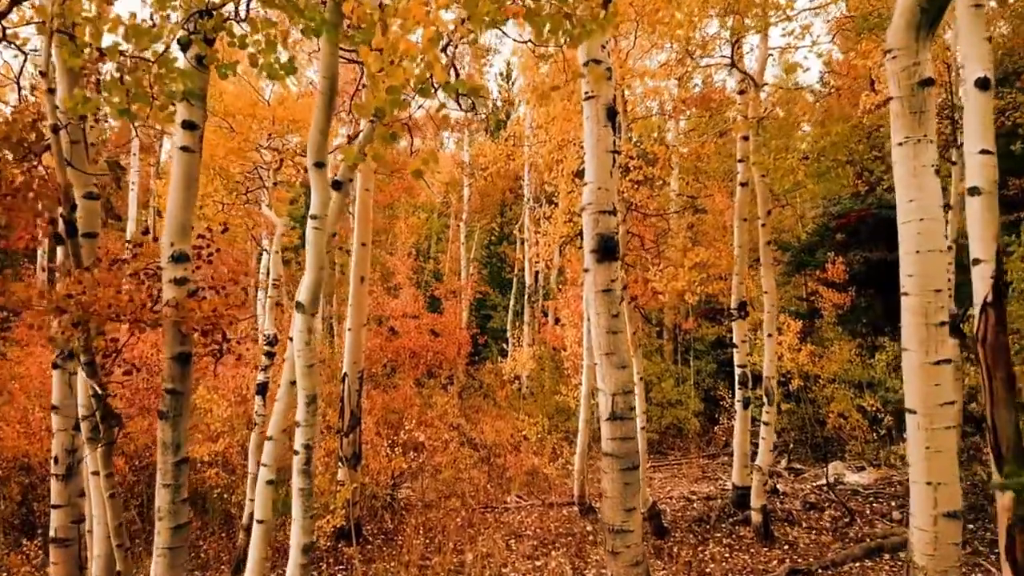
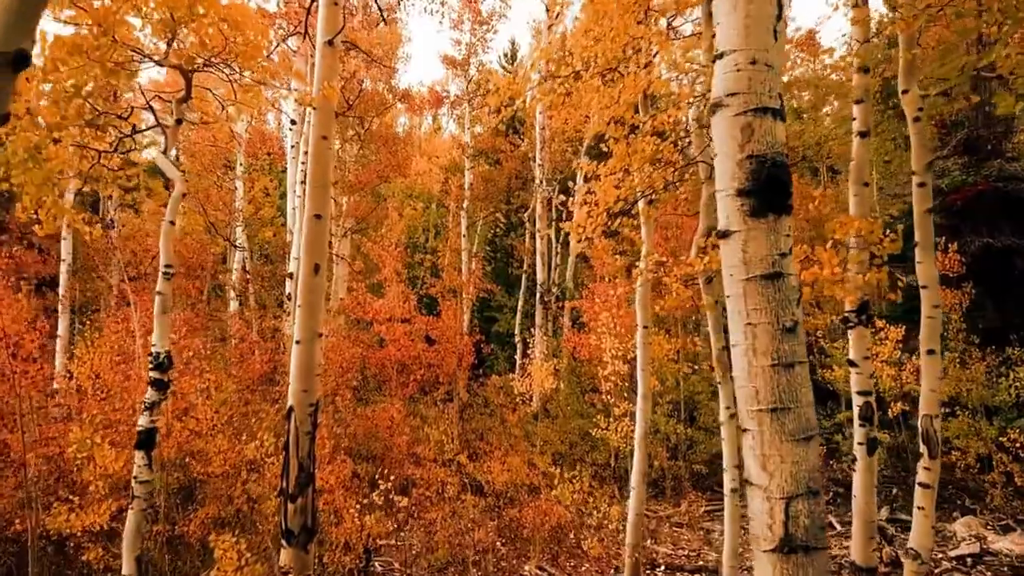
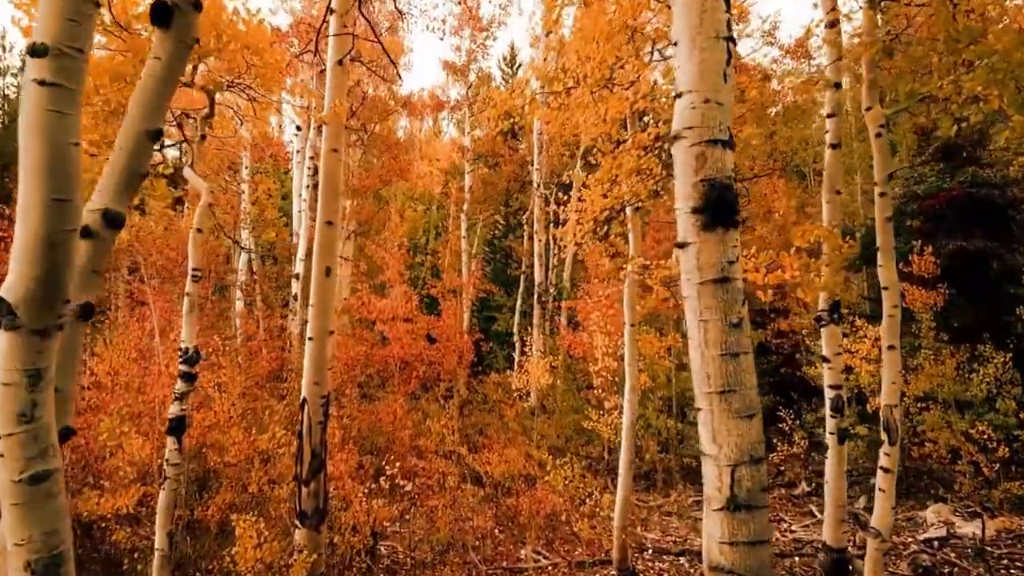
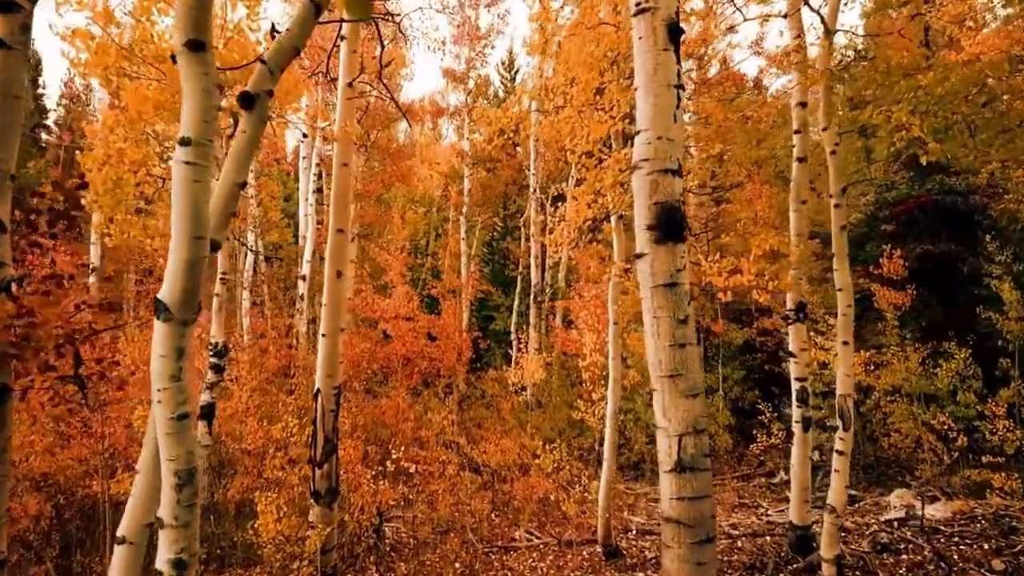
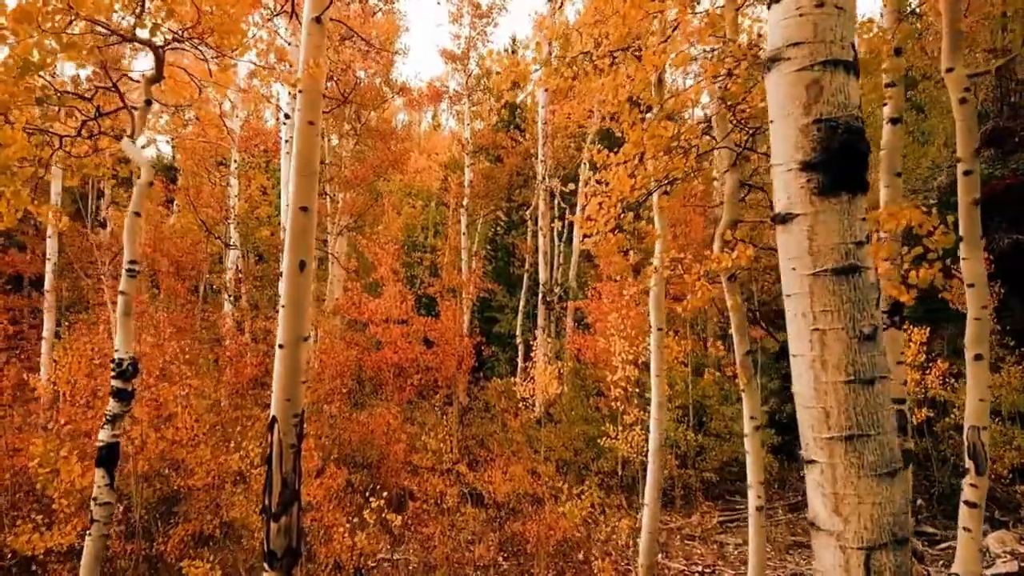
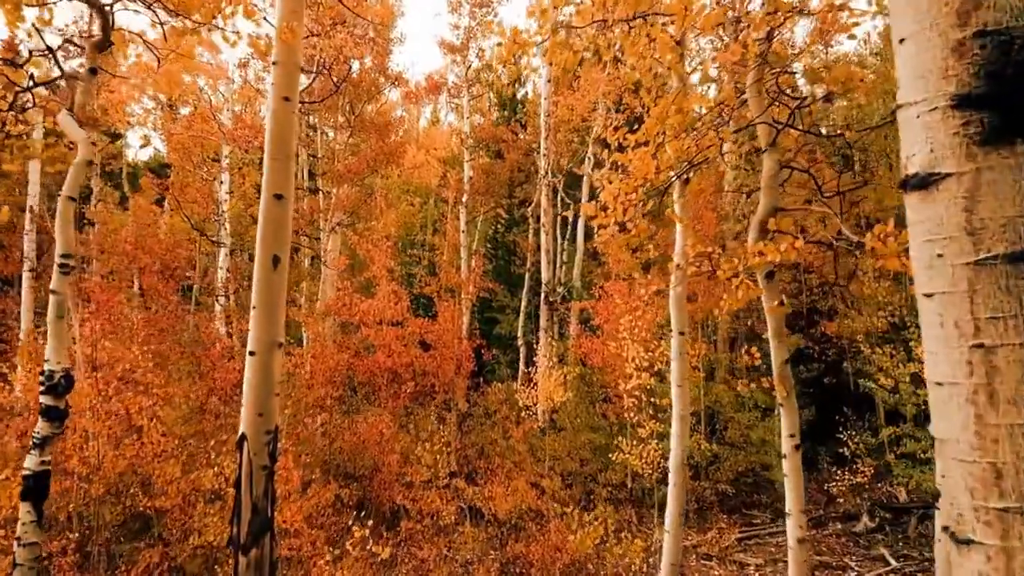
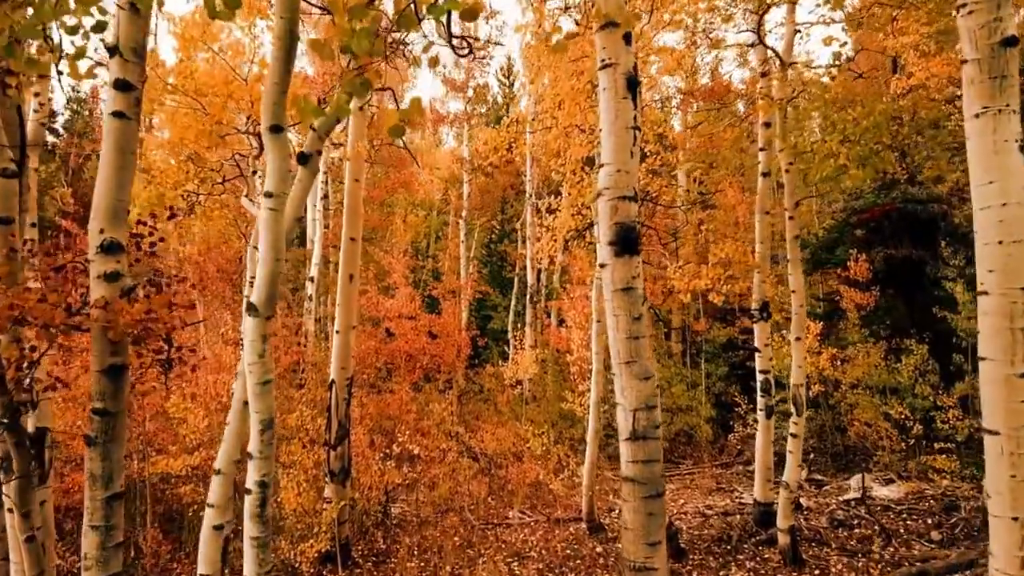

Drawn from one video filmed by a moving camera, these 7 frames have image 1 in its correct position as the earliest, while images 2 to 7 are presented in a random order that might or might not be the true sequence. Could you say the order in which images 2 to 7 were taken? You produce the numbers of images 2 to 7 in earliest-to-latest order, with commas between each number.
7, 4, 3, 2, 5, 6
